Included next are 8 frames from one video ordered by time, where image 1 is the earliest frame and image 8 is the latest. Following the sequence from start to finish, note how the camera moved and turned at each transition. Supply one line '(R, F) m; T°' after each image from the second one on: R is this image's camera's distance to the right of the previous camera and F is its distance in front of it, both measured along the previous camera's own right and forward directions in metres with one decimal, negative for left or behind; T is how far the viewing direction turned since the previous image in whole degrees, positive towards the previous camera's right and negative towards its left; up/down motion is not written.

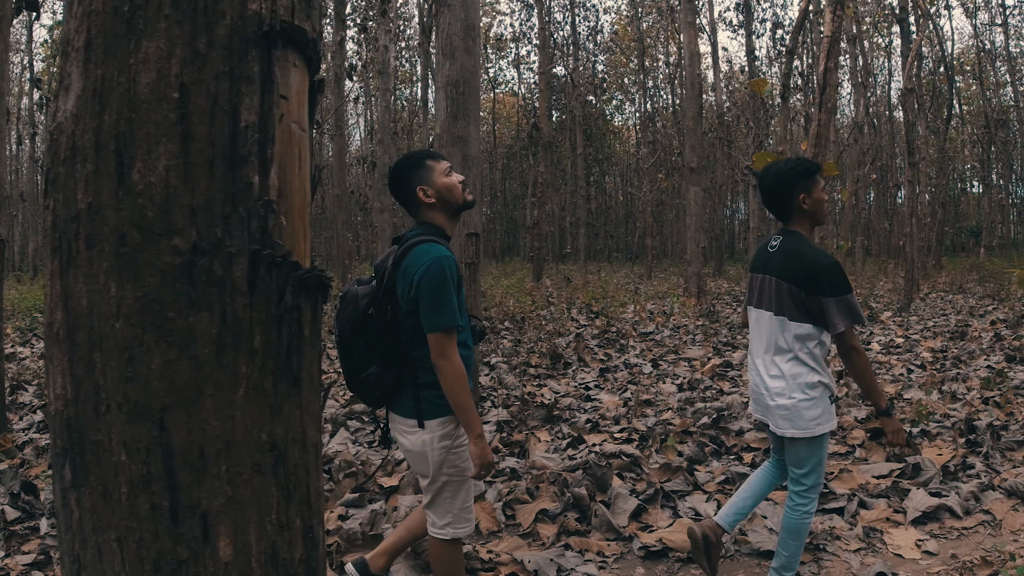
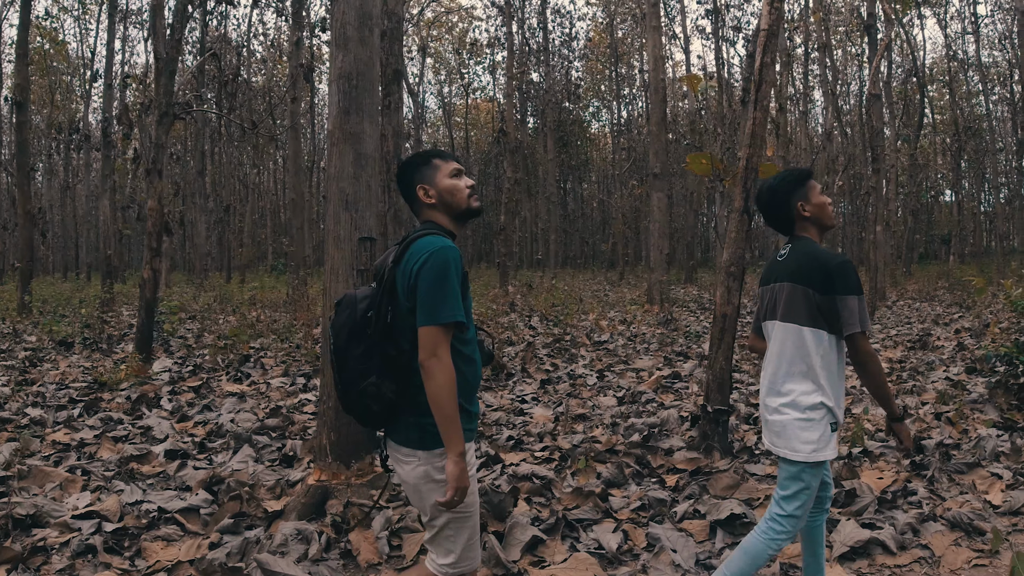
(+0.5, +0.4) m; +1°
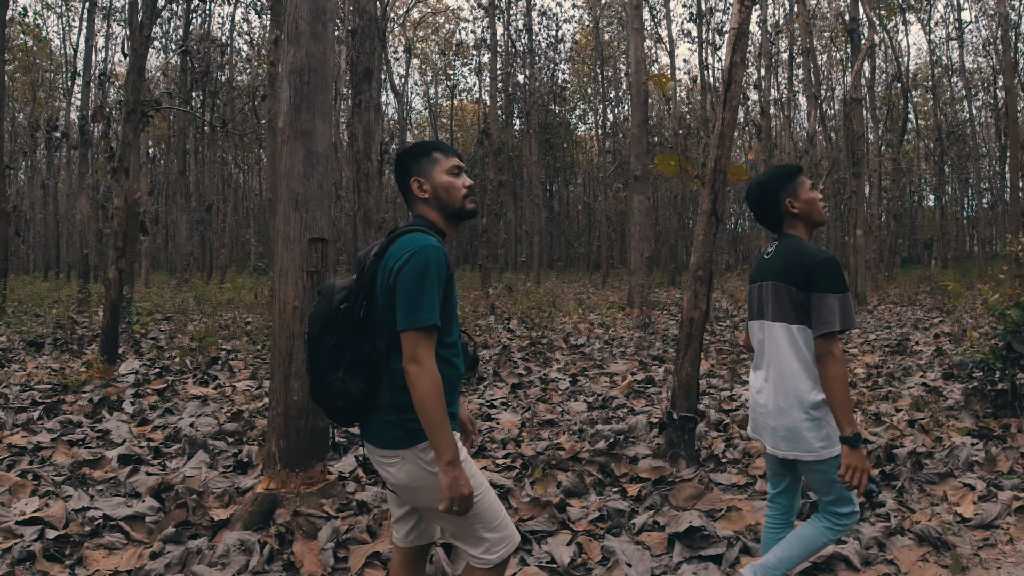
(+0.2, +0.1) m; +1°
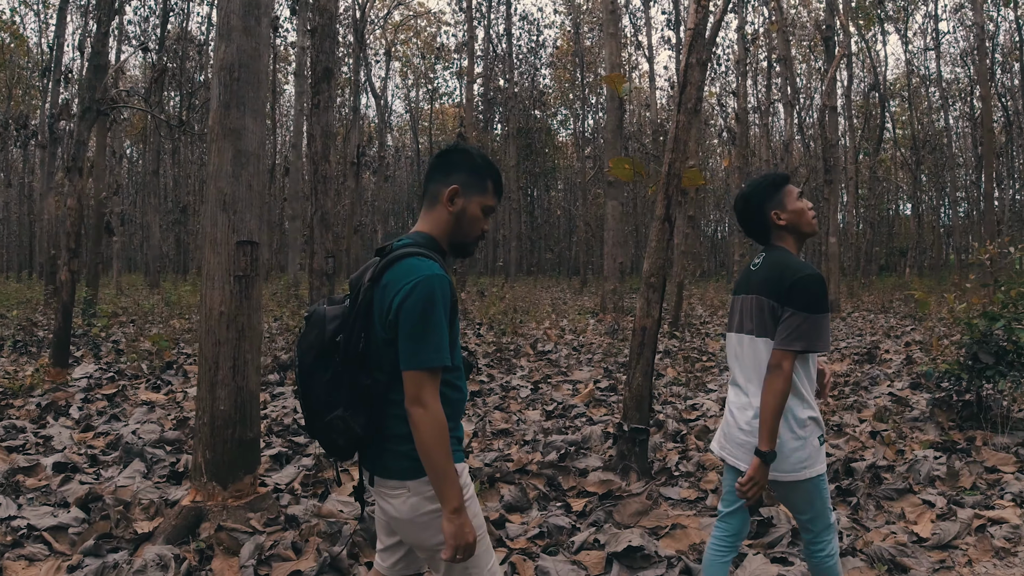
(+0.2, +0.1) m; +1°
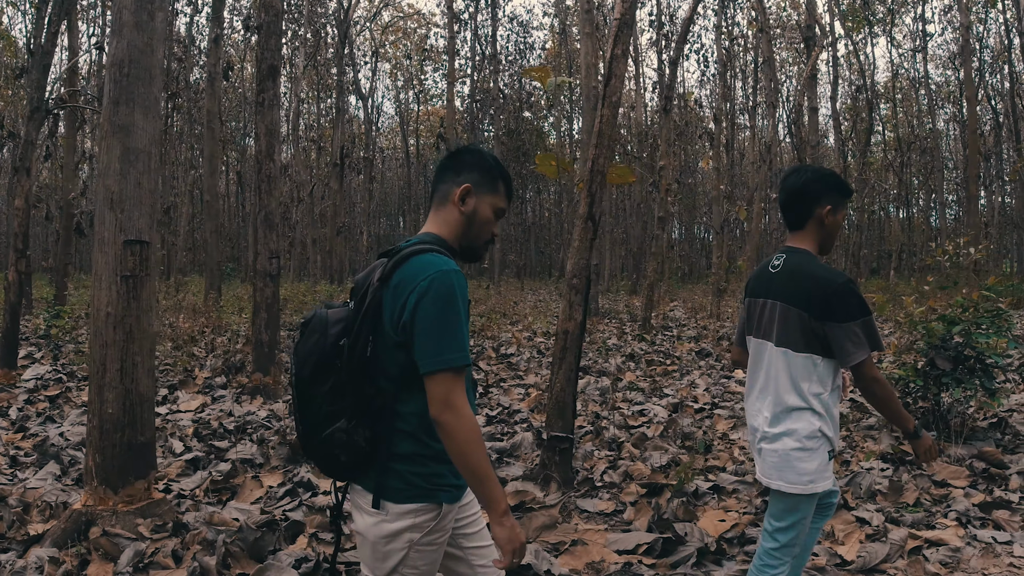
(+0.5, +0.2) m; 0°
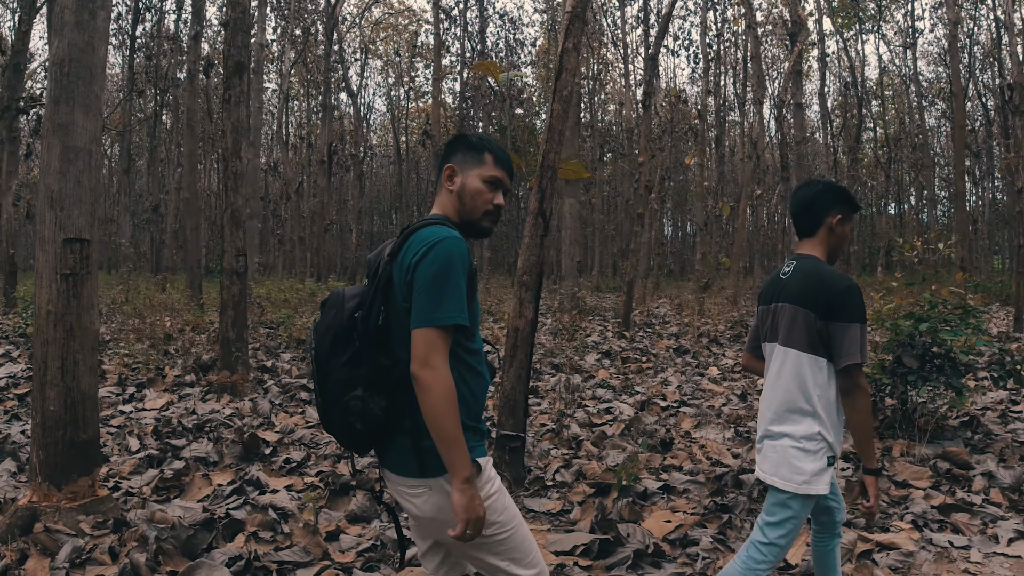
(+0.3, 0.0) m; 0°
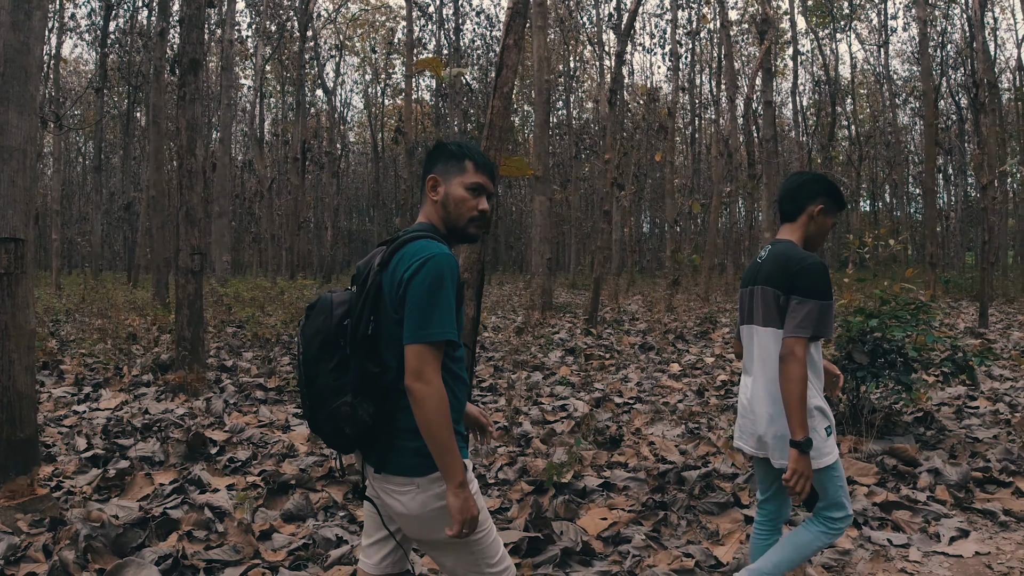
(+0.2, 0.0) m; +1°
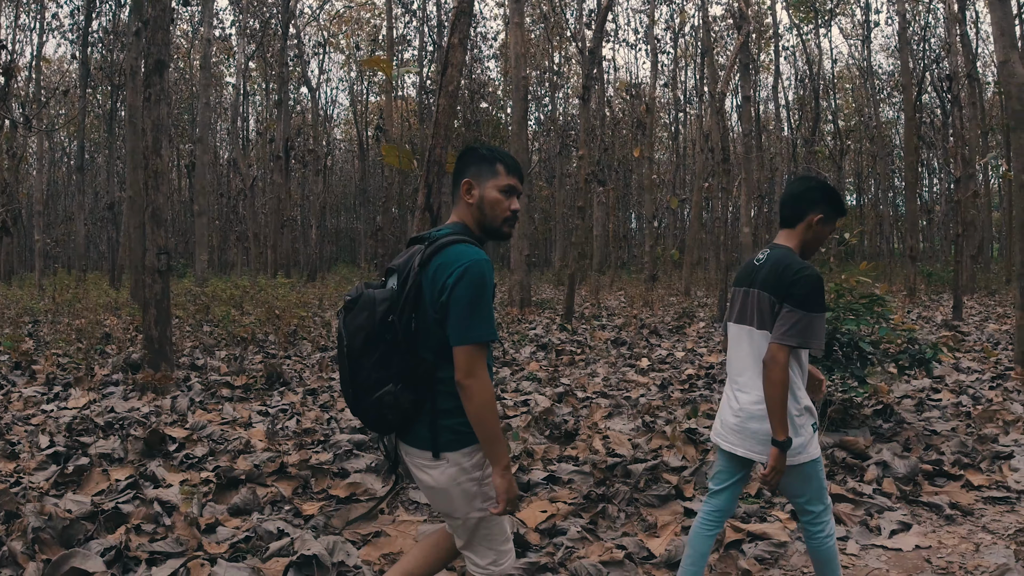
(+0.3, -0.1) m; 0°
